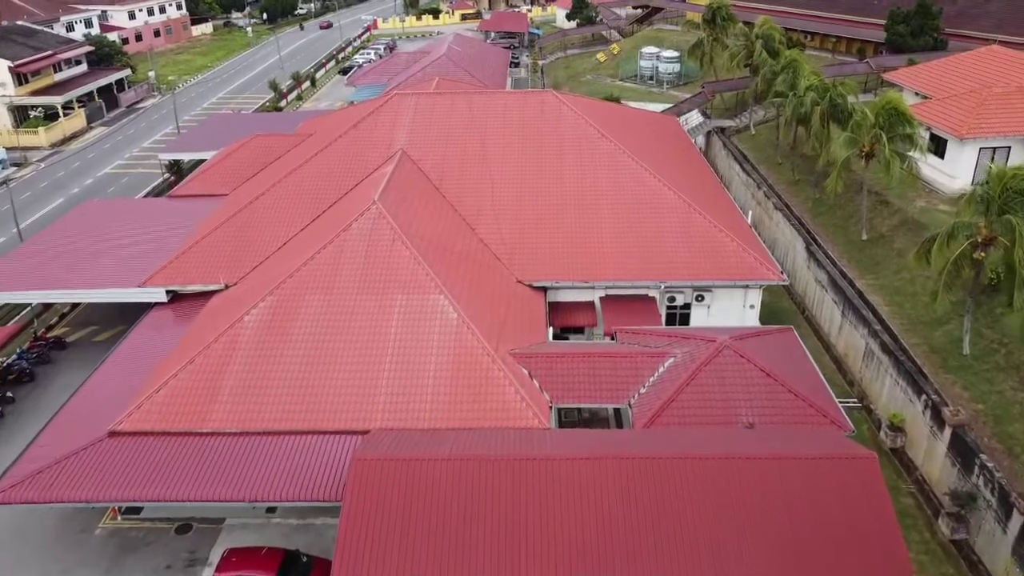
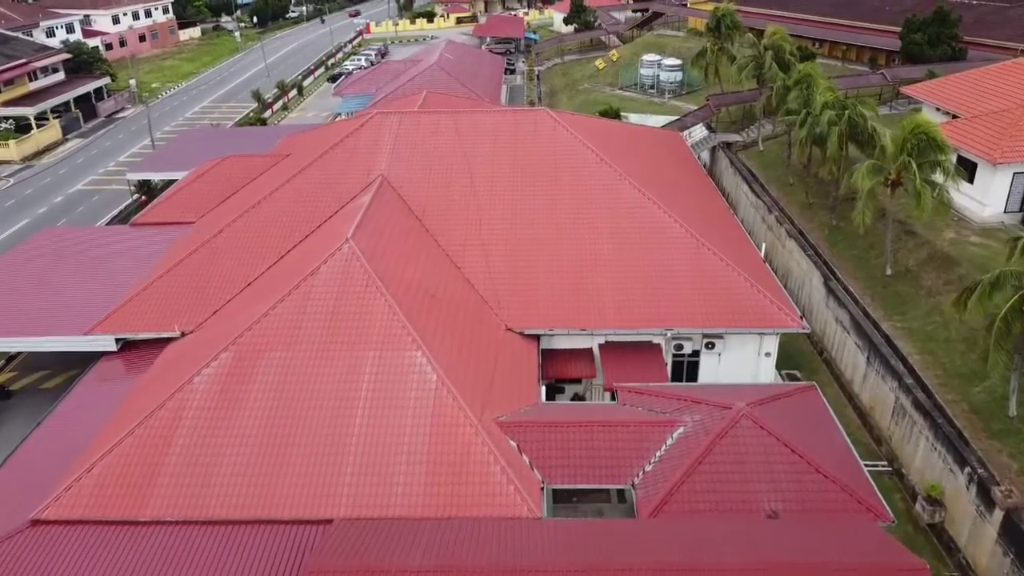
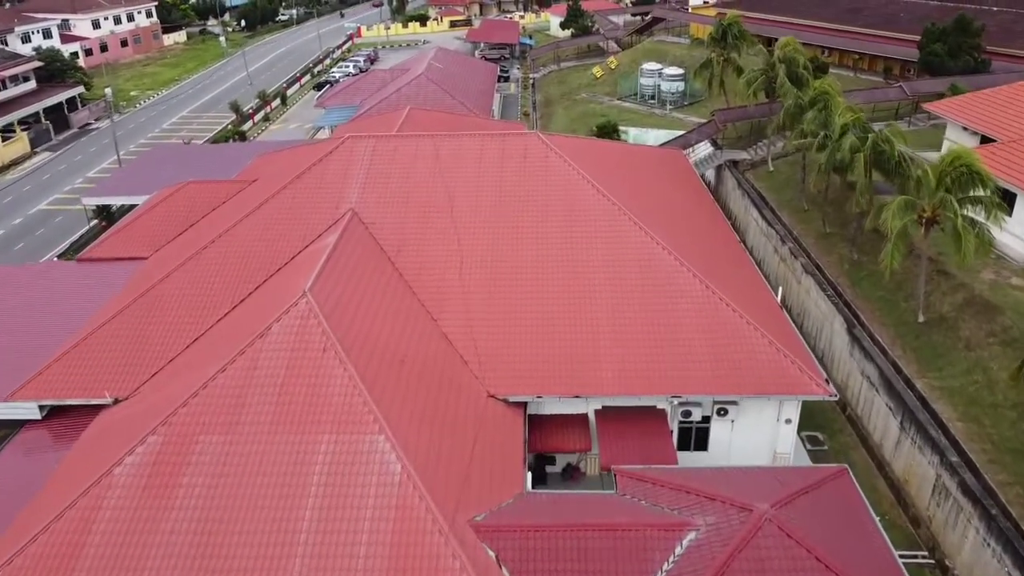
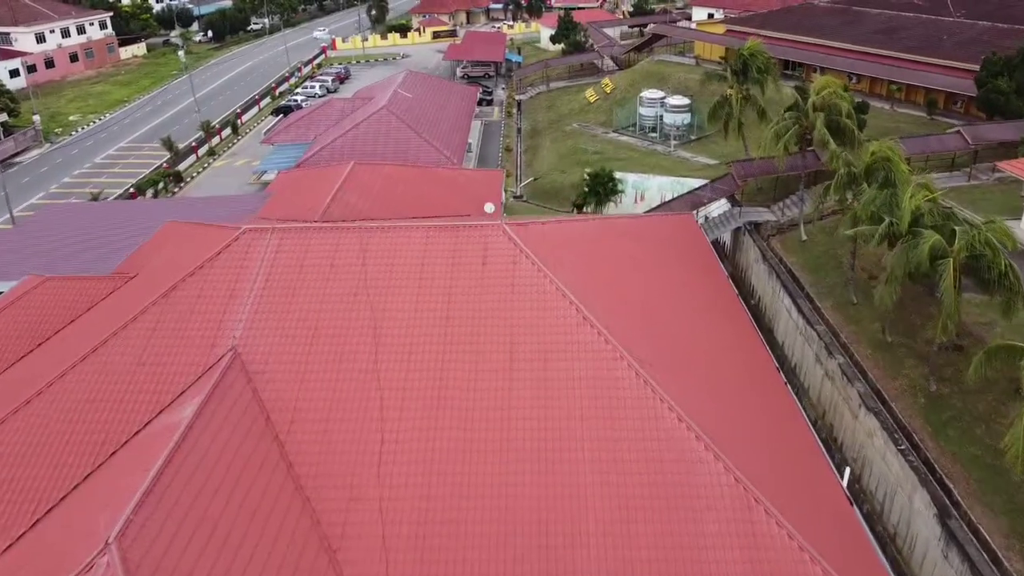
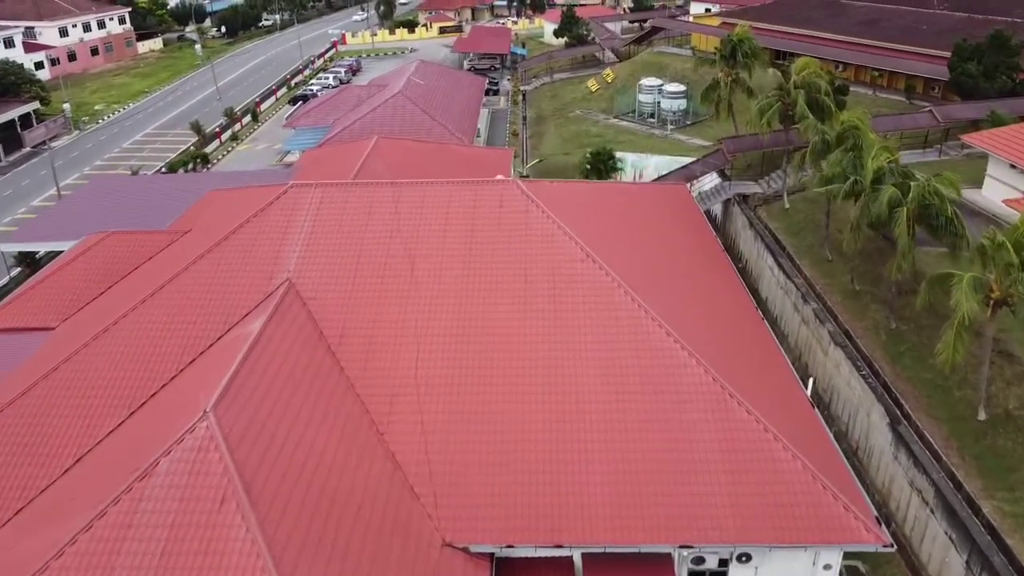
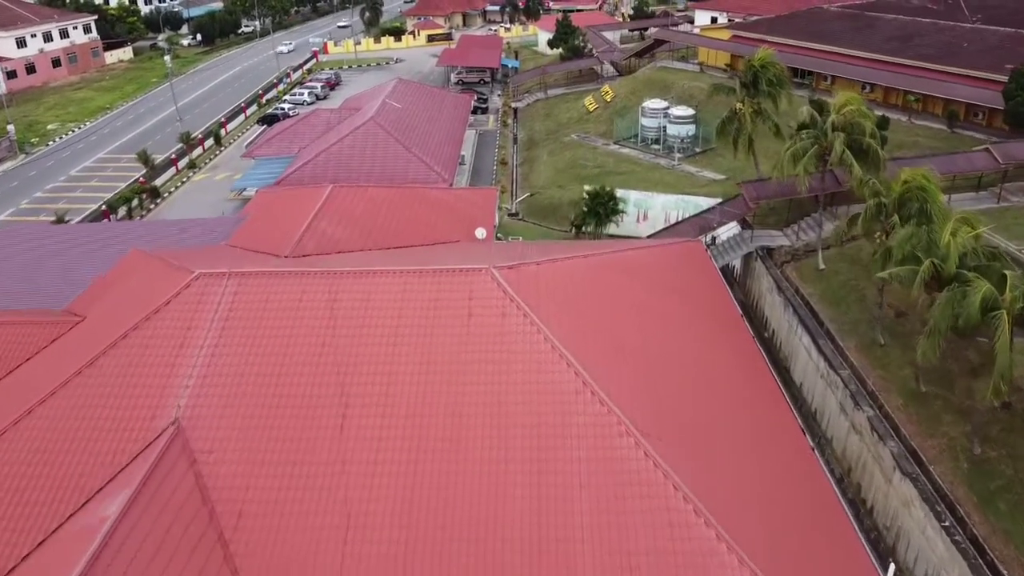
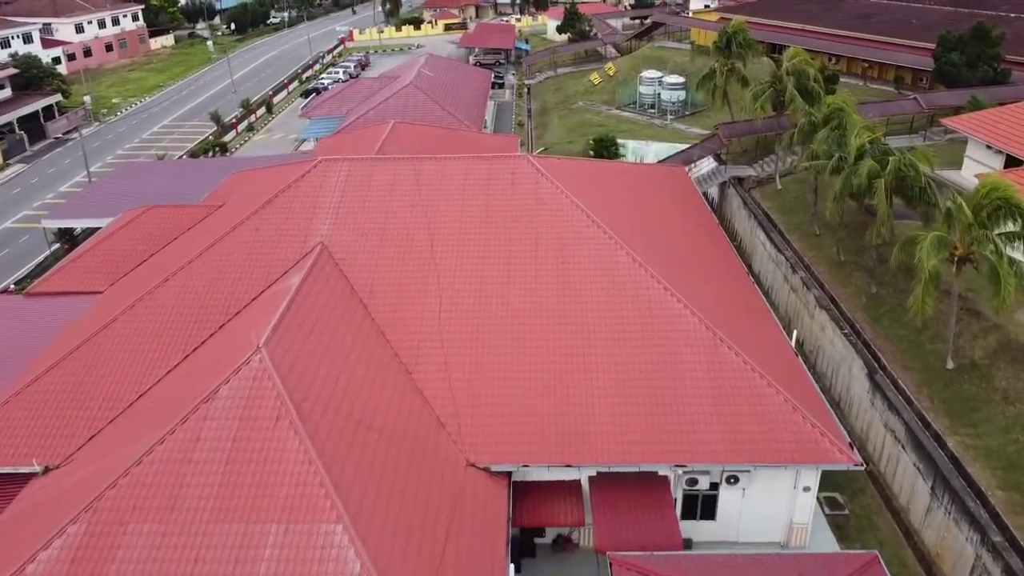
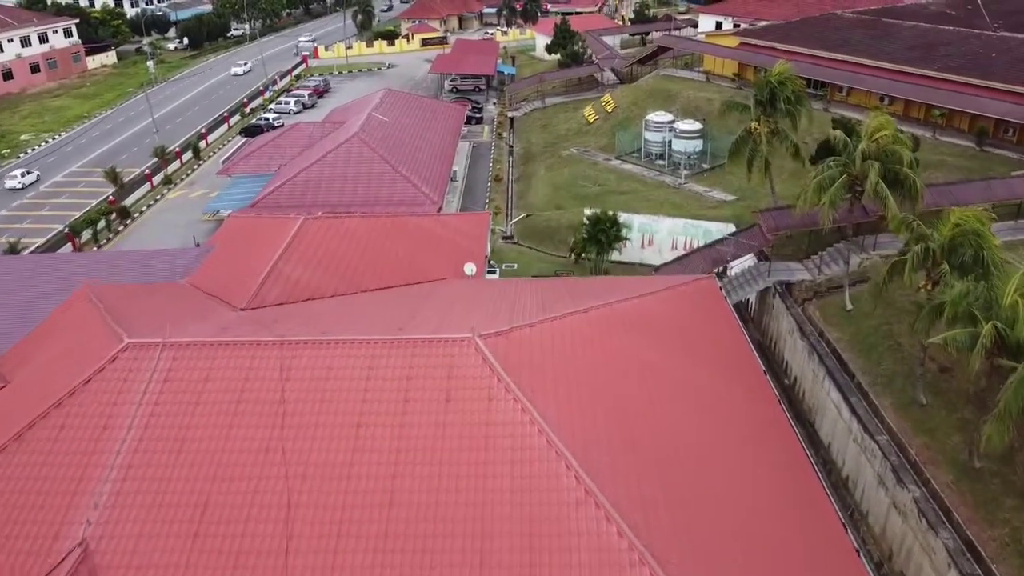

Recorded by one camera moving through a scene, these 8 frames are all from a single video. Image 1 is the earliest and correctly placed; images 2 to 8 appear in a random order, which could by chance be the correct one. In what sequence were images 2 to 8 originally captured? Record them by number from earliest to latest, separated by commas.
2, 3, 7, 5, 4, 6, 8
